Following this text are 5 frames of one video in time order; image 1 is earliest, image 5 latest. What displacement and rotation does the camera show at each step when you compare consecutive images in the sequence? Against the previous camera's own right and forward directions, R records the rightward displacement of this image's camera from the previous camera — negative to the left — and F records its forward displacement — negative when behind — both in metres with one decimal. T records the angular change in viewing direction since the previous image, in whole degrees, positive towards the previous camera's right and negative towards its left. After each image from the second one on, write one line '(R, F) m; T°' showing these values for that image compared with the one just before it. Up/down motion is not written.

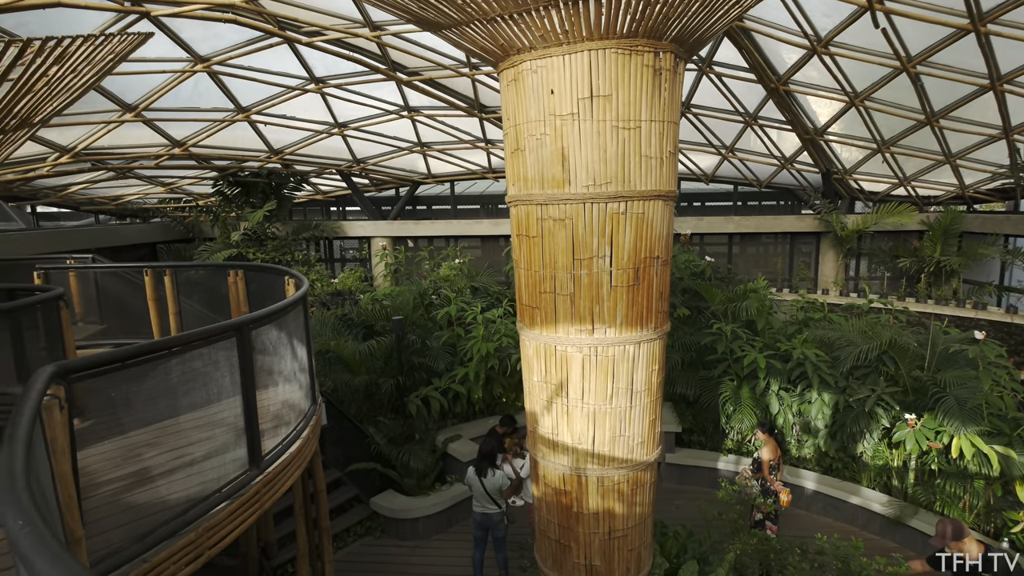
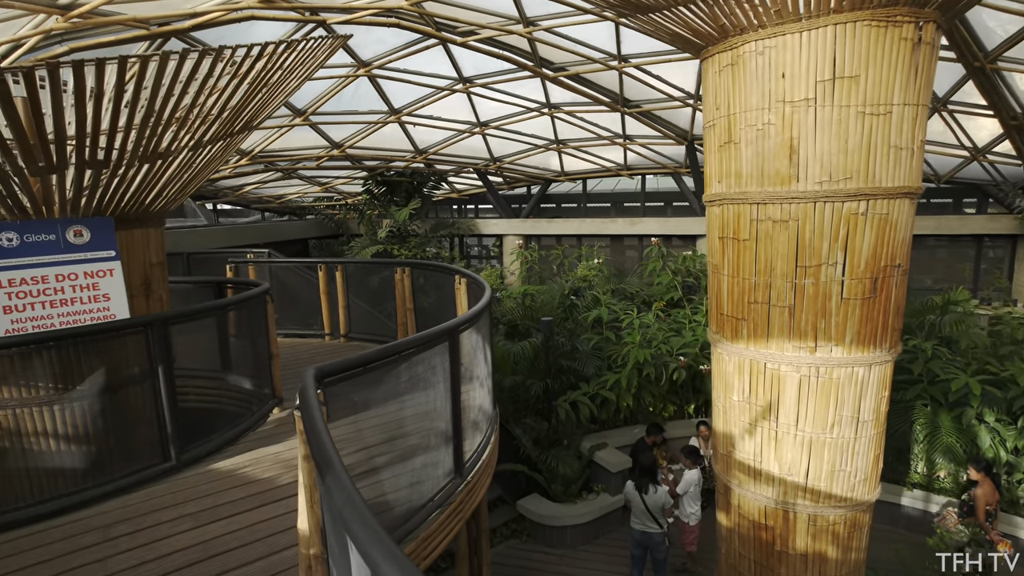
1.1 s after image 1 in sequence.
(-0.8, +0.2) m; -11°
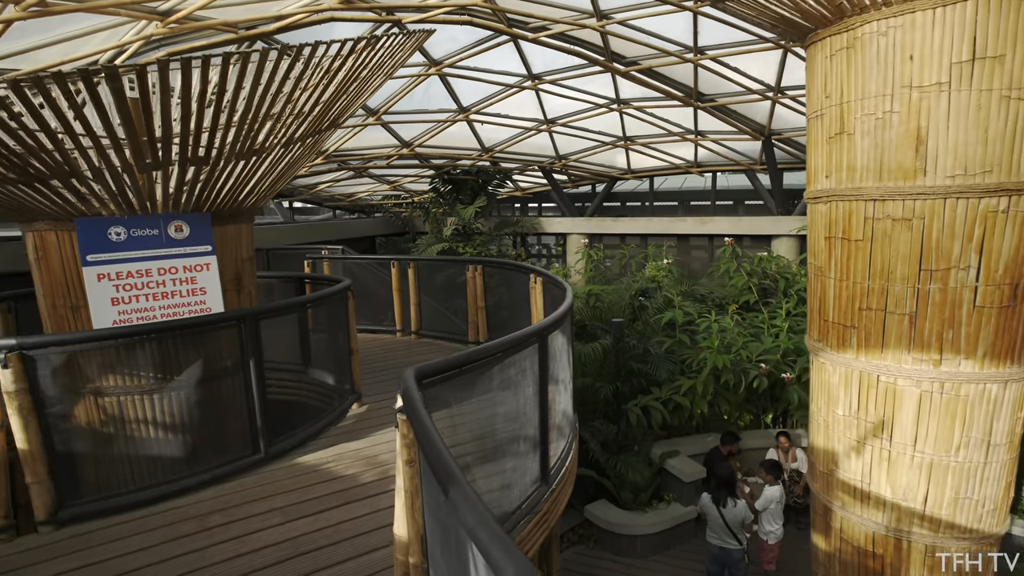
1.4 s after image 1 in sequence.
(-0.2, +0.1) m; -6°
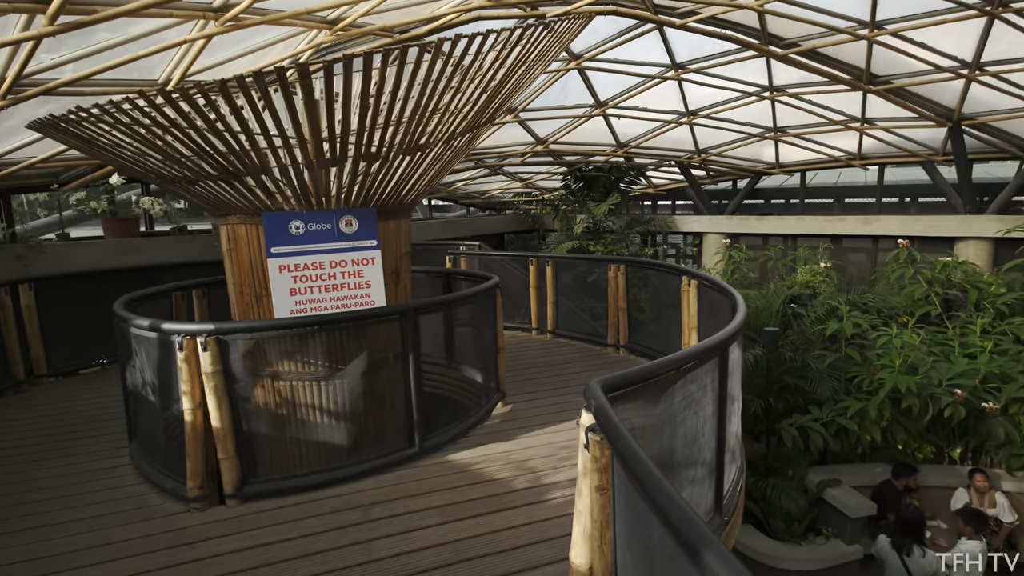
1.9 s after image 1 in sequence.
(-0.3, +0.2) m; -12°
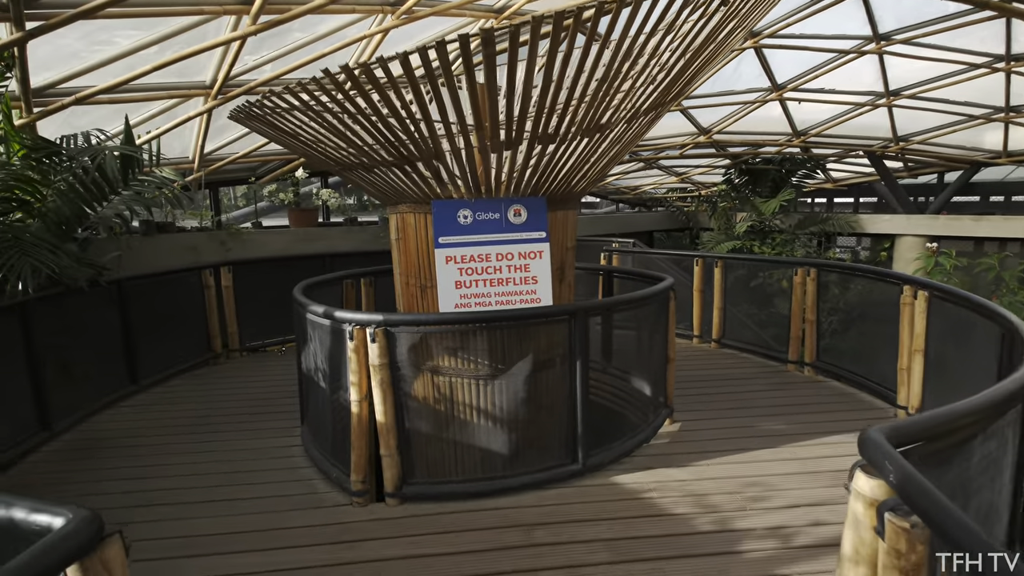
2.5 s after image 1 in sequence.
(-0.3, +0.4) m; -14°
